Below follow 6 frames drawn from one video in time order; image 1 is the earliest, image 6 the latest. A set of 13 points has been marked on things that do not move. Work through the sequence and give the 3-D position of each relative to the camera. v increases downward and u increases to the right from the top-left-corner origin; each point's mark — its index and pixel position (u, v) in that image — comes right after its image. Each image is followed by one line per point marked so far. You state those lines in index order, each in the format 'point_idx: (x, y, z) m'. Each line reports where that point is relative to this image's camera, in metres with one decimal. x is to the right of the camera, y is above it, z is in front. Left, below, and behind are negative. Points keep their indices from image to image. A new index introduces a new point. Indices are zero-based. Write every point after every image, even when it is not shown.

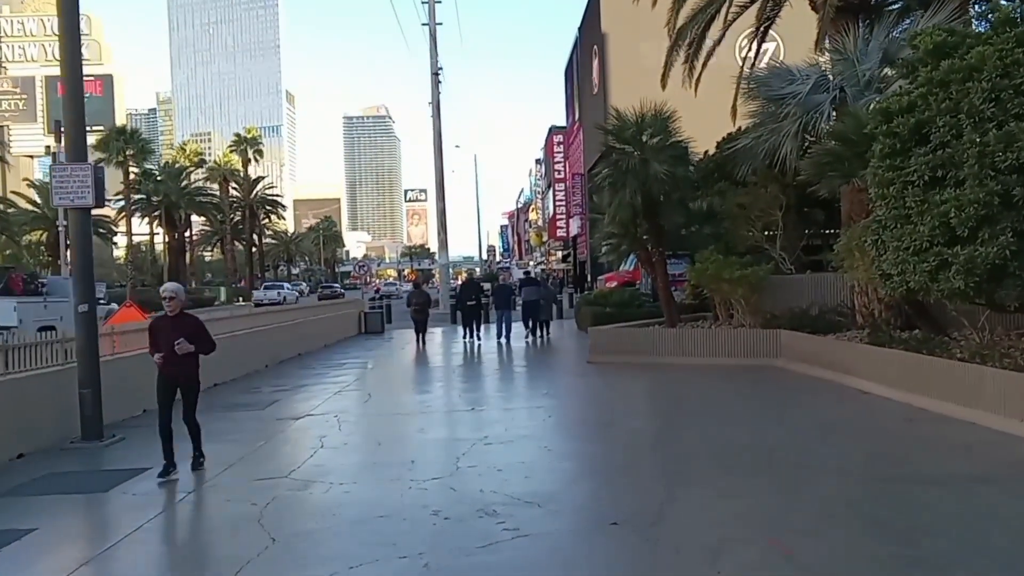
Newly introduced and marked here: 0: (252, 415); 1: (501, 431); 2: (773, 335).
0: (-4.2, -2.1, +10.8) m
1: (-0.1, -2.0, +9.2) m
2: (+6.1, -1.1, +15.3) m
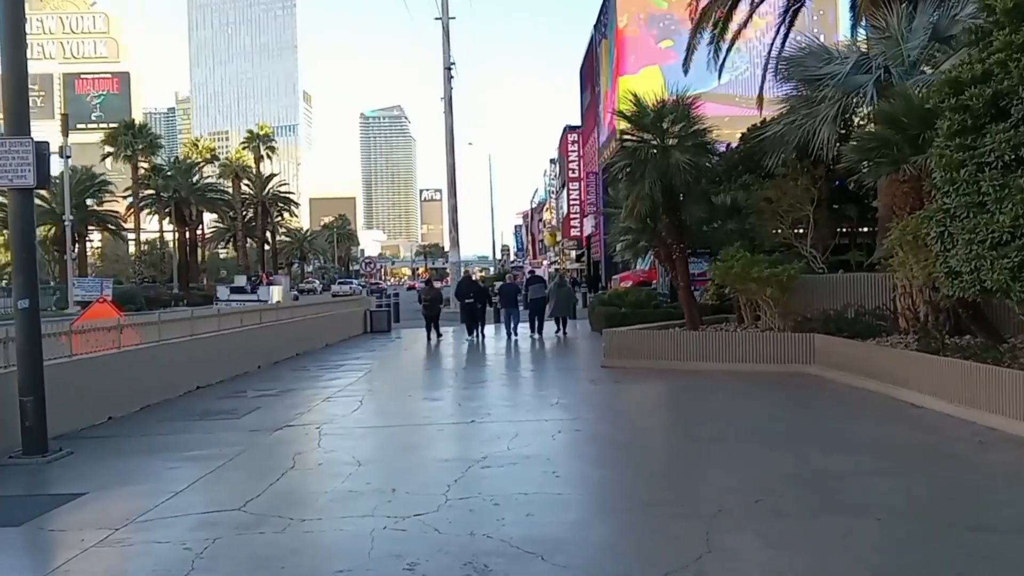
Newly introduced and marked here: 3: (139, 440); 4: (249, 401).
0: (-4.2, -2.0, +9.7) m
1: (-0.1, -2.0, +8.0) m
2: (+6.2, -1.1, +14.0) m
3: (-5.1, -2.1, +8.9) m
4: (-4.6, -2.0, +11.5) m
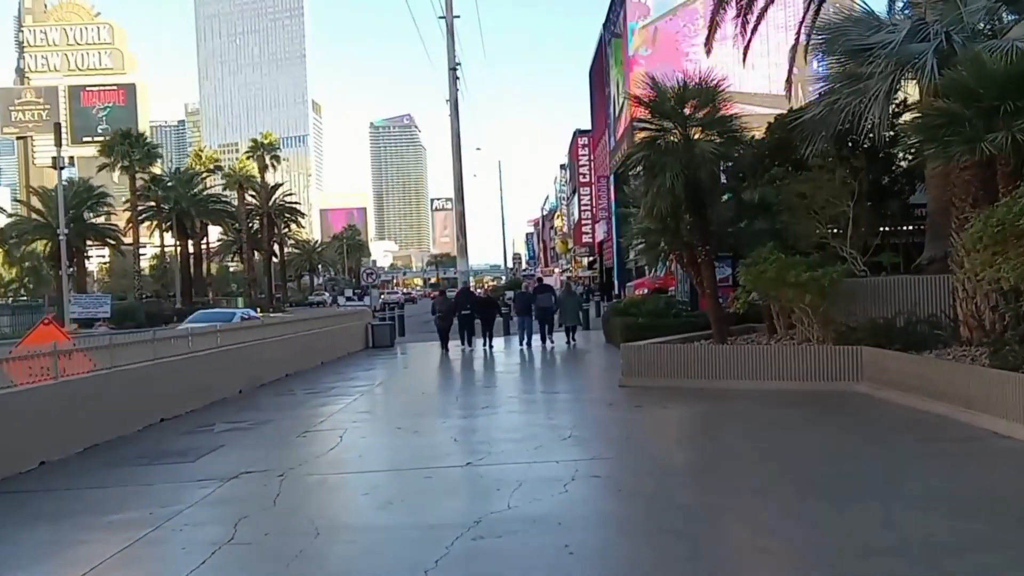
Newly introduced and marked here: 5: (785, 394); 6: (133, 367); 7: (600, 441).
0: (-4.1, -2.3, +8.1) m
1: (-0.1, -2.1, +6.4) m
2: (+6.4, -1.2, +12.2) m
3: (-5.0, -2.3, +7.3) m
4: (-4.5, -2.3, +10.0) m
5: (+5.1, -2.0, +12.1) m
6: (-6.4, -1.4, +11.1) m
7: (+1.2, -2.1, +8.7) m
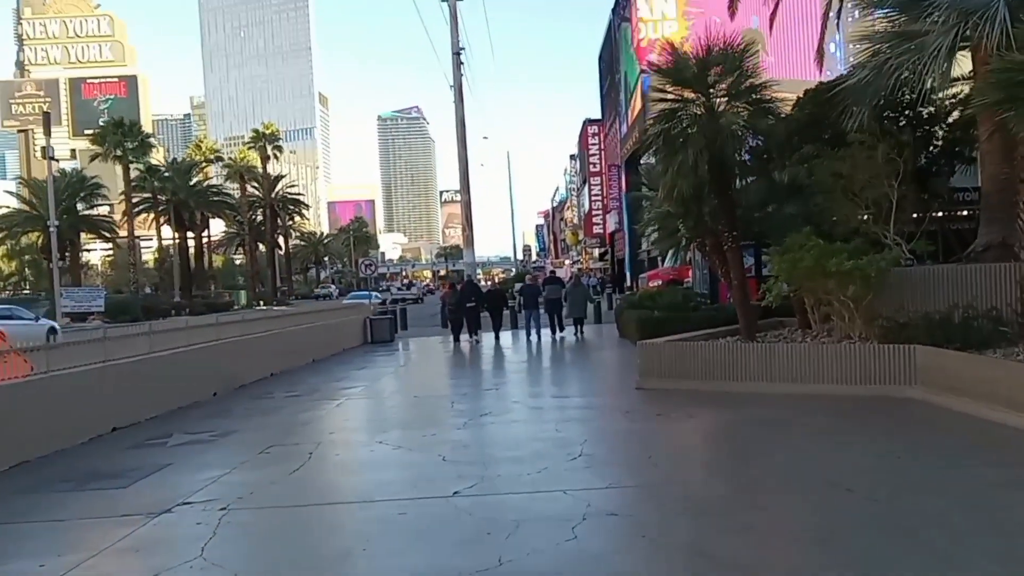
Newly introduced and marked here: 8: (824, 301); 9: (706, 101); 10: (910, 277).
0: (-4.1, -2.2, +6.7) m
1: (-0.1, -2.1, +4.9) m
2: (+6.4, -1.1, +10.6) m
3: (-5.1, -2.2, +5.9) m
4: (-4.5, -2.2, +8.5) m
5: (+5.1, -1.8, +10.6) m
6: (-6.4, -1.2, +9.7) m
7: (+1.2, -1.9, +7.2) m
8: (+5.9, -0.3, +12.3) m
9: (+3.7, +3.6, +12.5) m
10: (+7.3, +0.2, +11.9) m
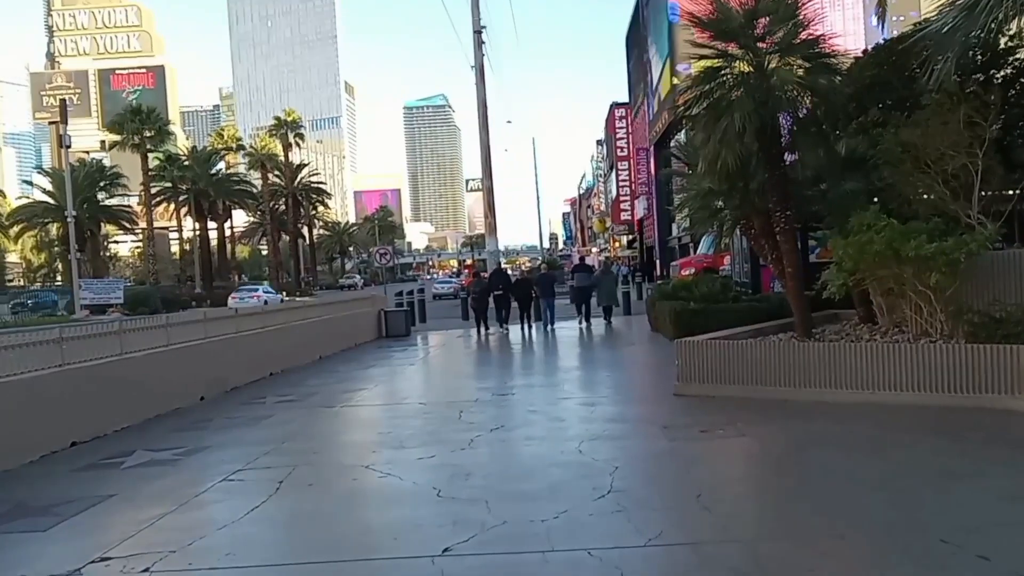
0: (-4.1, -2.2, +5.3) m
1: (-0.1, -2.0, +3.4) m
2: (+6.6, -0.9, +8.8) m
3: (-5.0, -2.2, +4.6) m
4: (-4.4, -2.1, +7.2) m
5: (+5.3, -1.7, +8.8) m
6: (-6.2, -1.2, +8.4) m
7: (+1.3, -1.9, +5.6) m
8: (+6.2, -0.1, +10.5) m
9: (+4.0, +3.8, +10.7) m
10: (+7.5, +0.4, +10.0) m
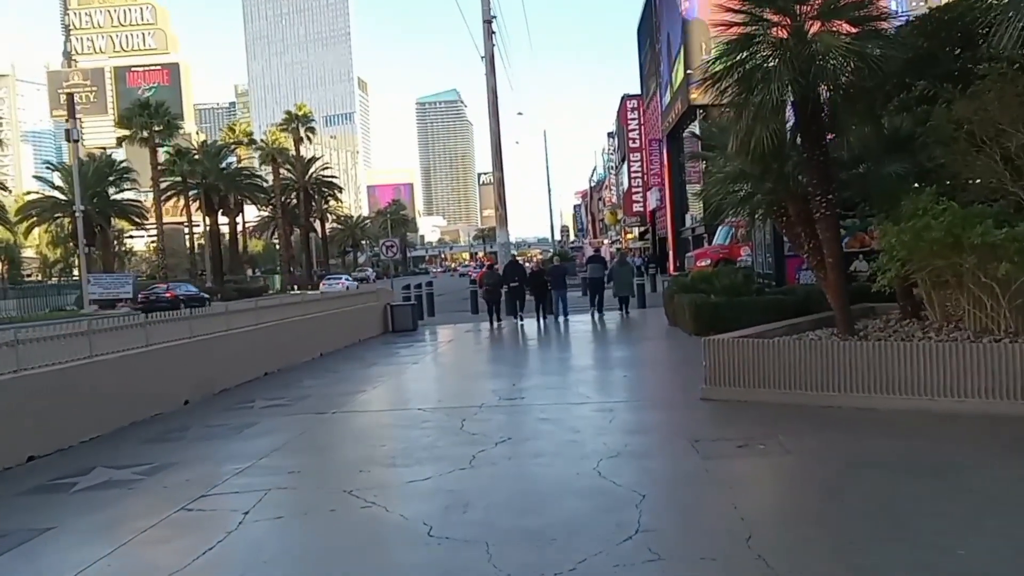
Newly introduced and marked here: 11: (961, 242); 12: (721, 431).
0: (-4.0, -2.1, +4.4) m
1: (-0.2, -2.0, +2.3) m
2: (+6.7, -0.8, +7.6) m
3: (-5.0, -2.2, +3.7) m
4: (-4.3, -2.1, +6.2) m
5: (+5.4, -1.6, +7.6) m
6: (-6.1, -1.1, +7.5) m
7: (+1.3, -1.8, +4.6) m
8: (+6.3, 0.0, +9.3) m
9: (+4.1, +3.9, +9.6) m
10: (+7.6, +0.5, +8.8) m
11: (+5.9, +0.6, +8.5) m
12: (+2.5, -1.7, +7.7) m
